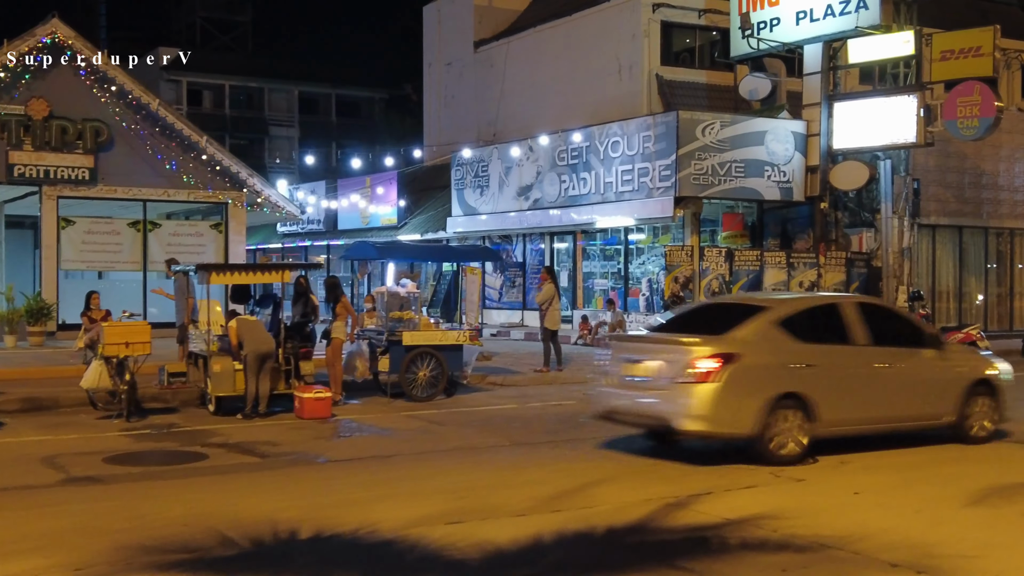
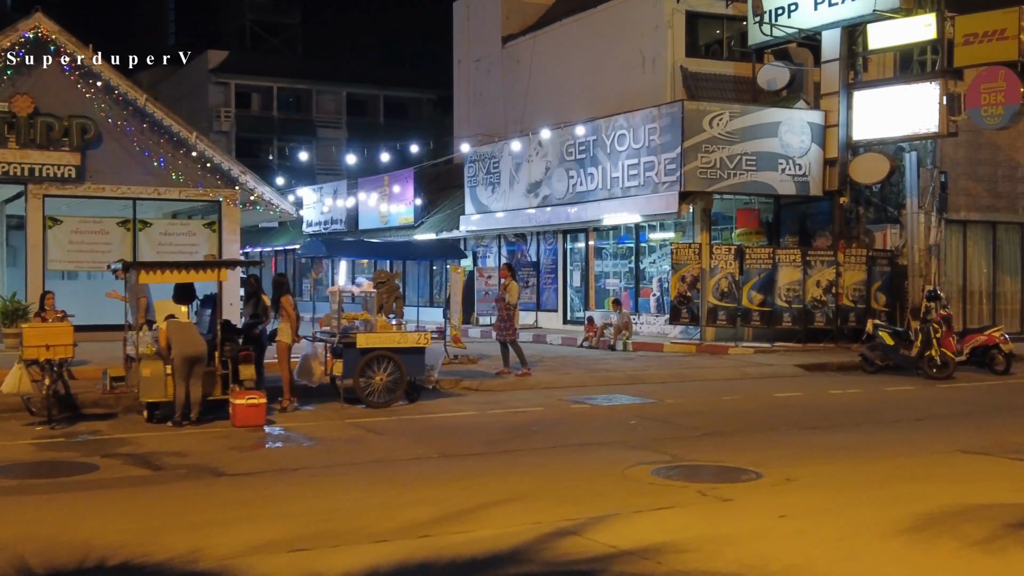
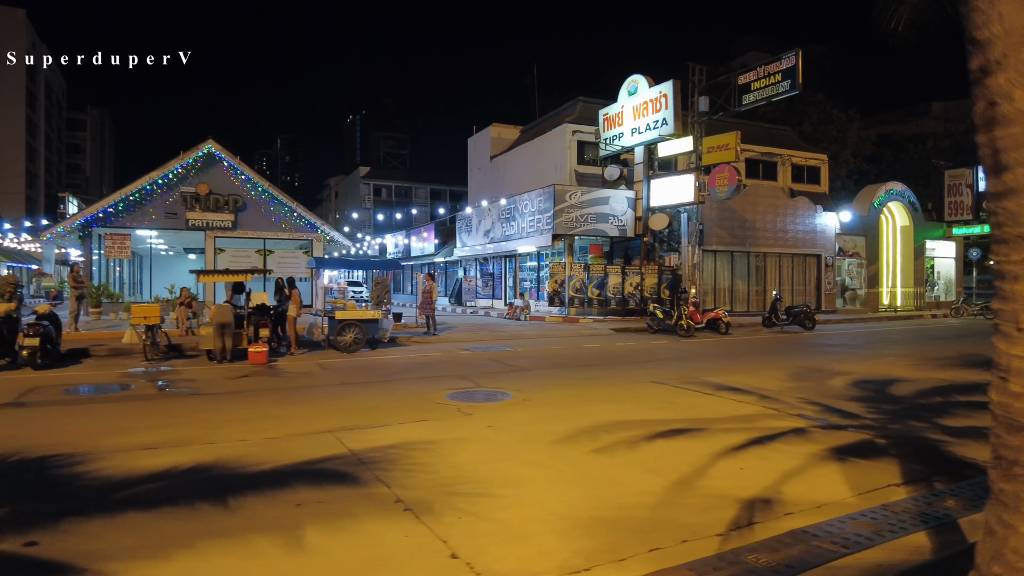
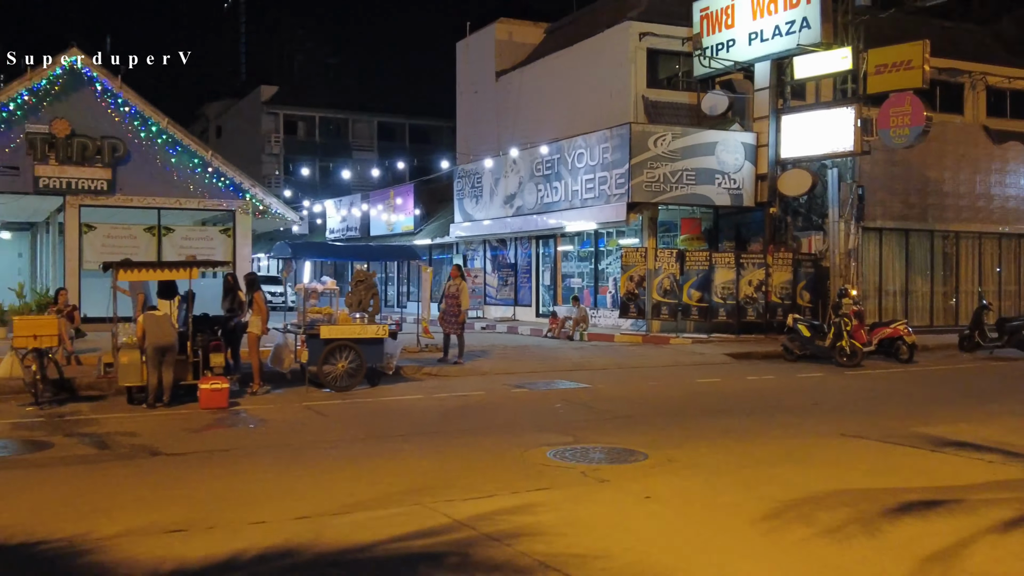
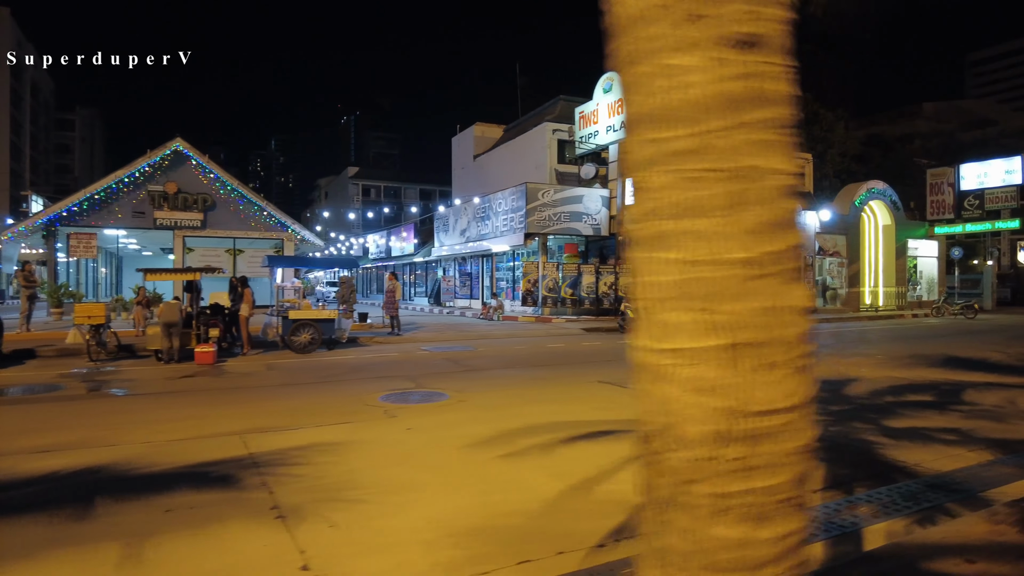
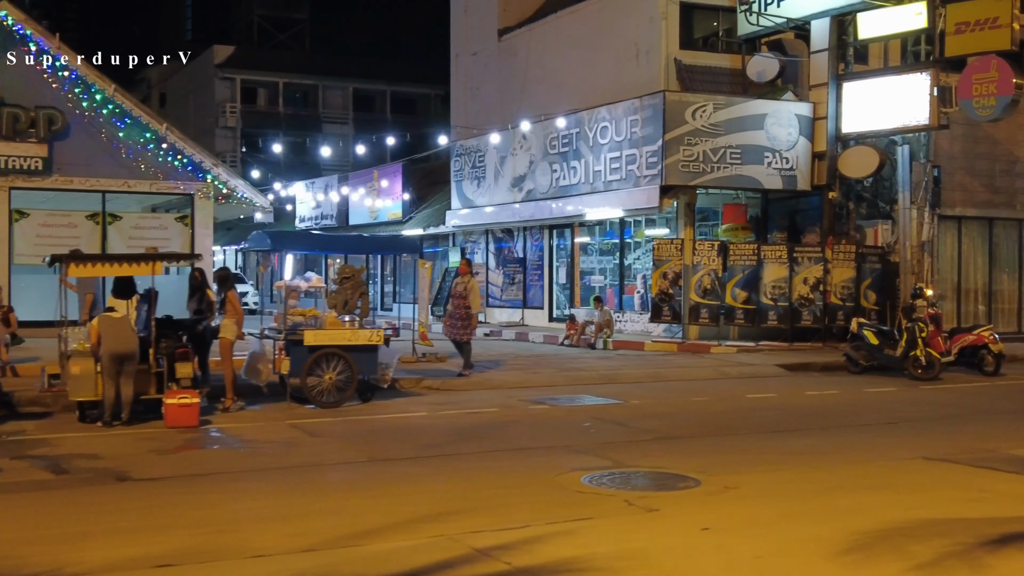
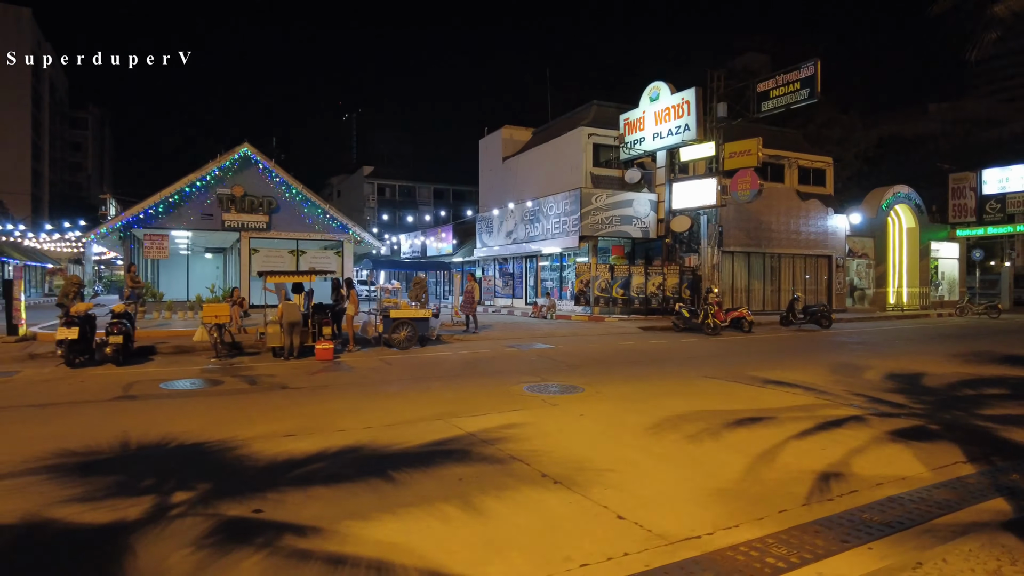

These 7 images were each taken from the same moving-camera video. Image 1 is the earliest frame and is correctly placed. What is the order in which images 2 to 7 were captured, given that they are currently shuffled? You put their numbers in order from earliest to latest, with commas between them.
2, 6, 4, 7, 3, 5
